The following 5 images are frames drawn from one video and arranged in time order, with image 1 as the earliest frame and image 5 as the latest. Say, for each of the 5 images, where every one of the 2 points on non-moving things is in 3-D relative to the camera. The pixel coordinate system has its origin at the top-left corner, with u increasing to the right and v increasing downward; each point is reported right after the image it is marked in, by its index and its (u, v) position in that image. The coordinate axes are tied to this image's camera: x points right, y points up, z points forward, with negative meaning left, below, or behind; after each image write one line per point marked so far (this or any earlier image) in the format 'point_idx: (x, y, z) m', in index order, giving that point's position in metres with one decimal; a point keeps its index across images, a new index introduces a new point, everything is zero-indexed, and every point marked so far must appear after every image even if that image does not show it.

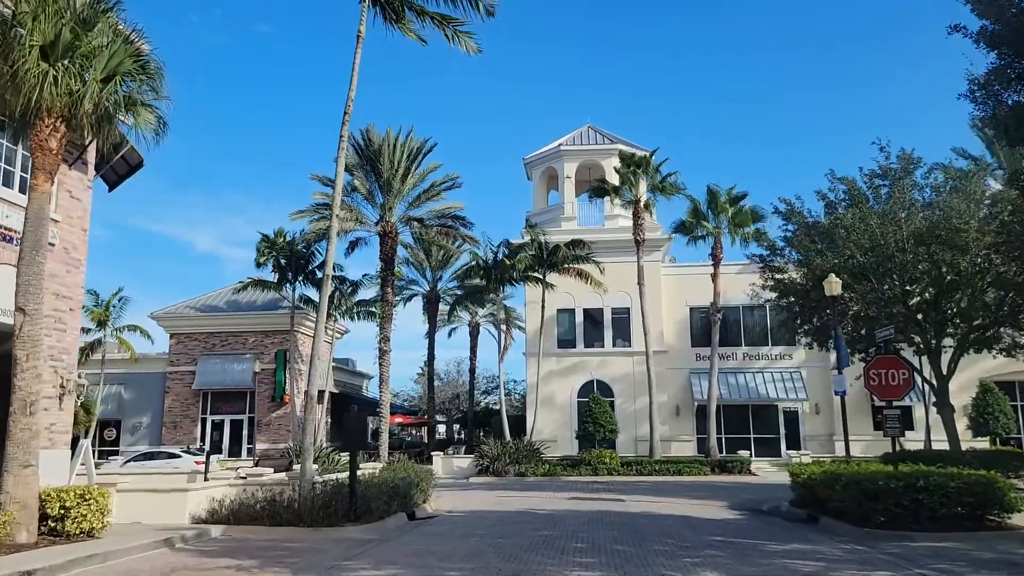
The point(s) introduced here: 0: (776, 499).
0: (+6.4, -5.1, +19.6) m
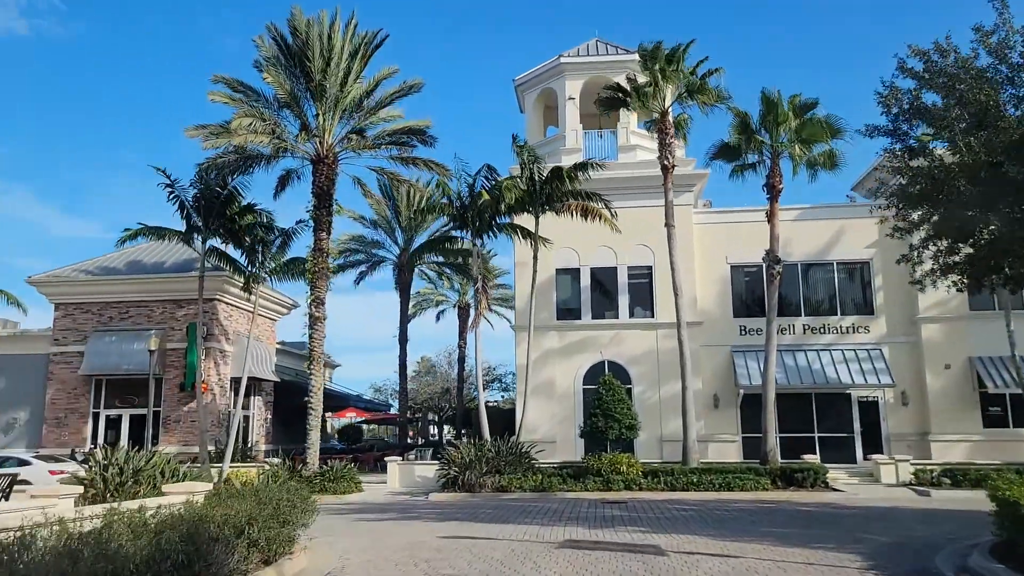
0: (+5.6, -3.4, +10.4) m
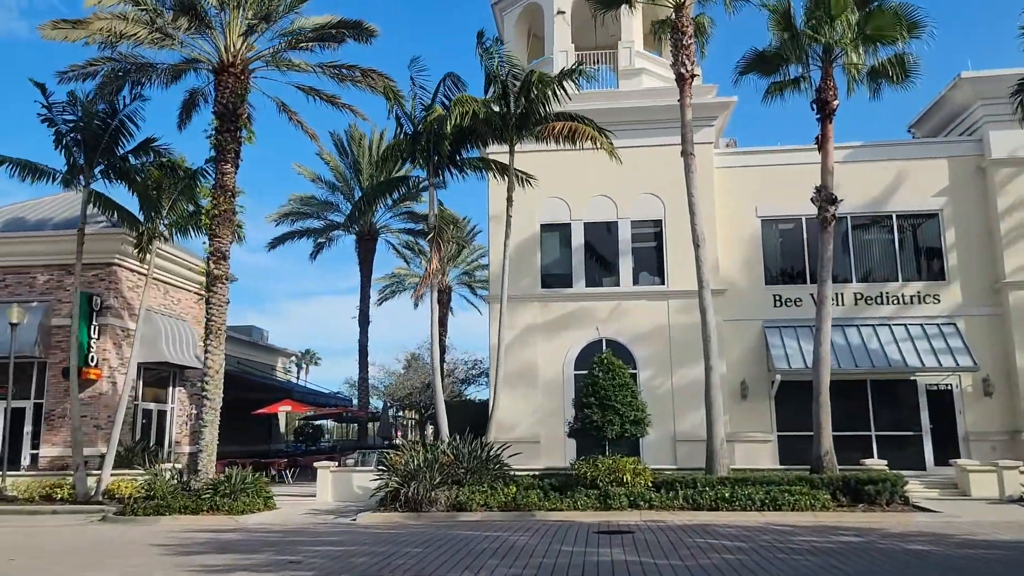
0: (+4.9, -2.2, +4.3) m
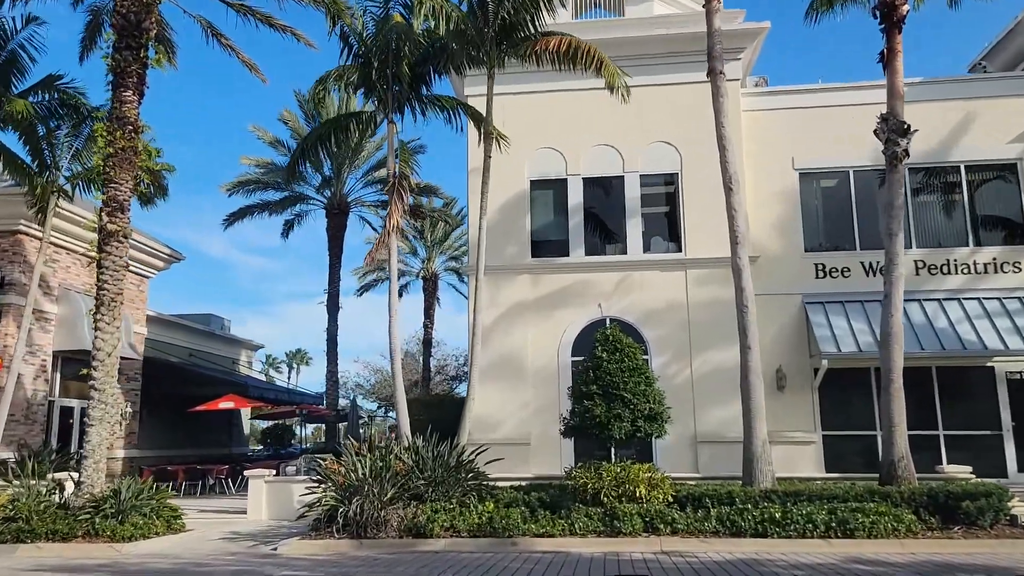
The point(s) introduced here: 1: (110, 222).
0: (+4.5, -1.4, +0.3) m
1: (-7.0, +1.2, +14.3) m
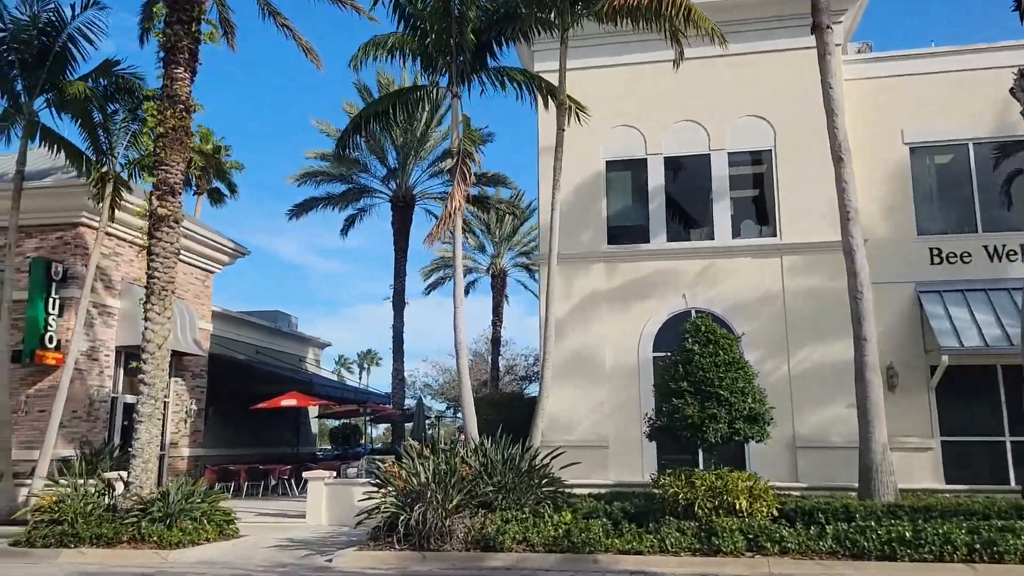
0: (+4.5, -1.2, -1.5) m
1: (-5.8, +1.4, +13.4) m
